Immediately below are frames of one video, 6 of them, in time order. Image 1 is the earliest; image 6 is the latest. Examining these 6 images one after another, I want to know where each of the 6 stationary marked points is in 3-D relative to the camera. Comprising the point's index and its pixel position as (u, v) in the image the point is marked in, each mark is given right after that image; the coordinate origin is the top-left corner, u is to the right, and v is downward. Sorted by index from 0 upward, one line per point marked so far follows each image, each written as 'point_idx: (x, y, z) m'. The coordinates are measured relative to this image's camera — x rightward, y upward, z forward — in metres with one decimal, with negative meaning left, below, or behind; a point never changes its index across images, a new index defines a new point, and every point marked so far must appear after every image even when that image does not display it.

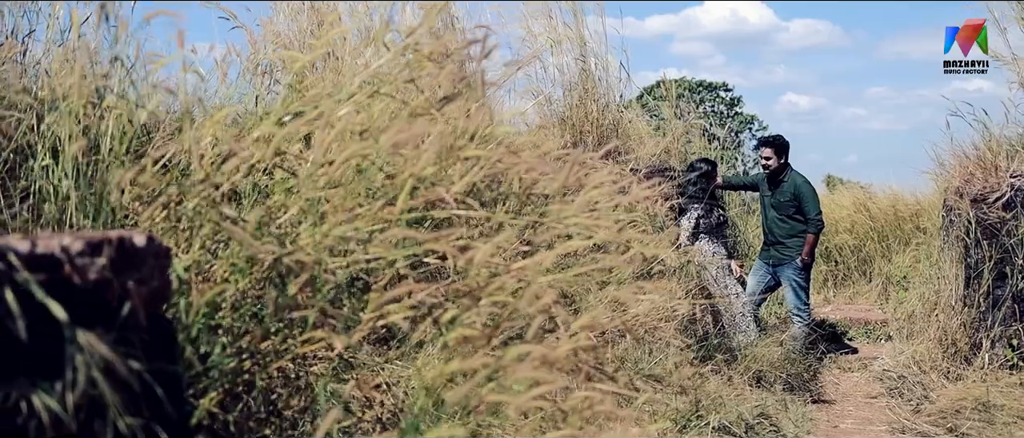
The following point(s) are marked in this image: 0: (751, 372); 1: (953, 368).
0: (+1.4, -0.9, +6.2) m
1: (+2.7, -0.9, +6.4) m
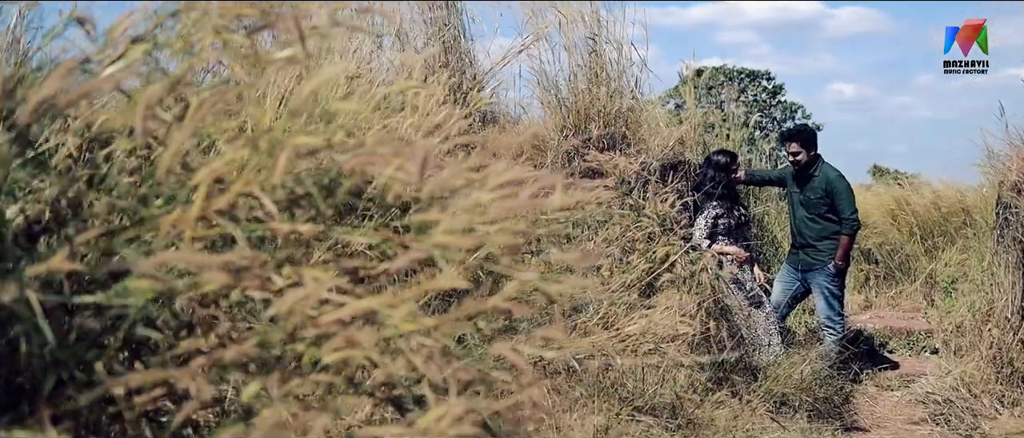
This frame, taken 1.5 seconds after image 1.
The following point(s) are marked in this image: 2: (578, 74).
0: (+1.3, -0.9, +5.4) m
1: (+2.6, -0.9, +5.5) m
2: (+0.4, +1.0, +6.9) m
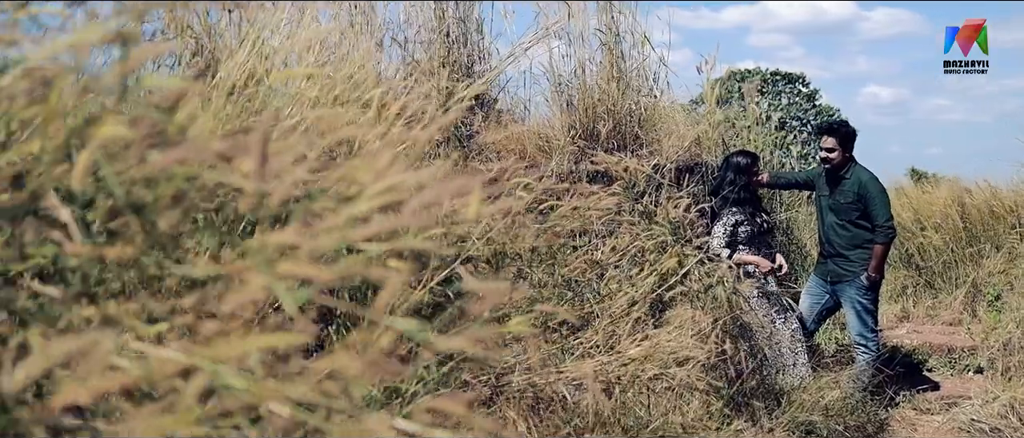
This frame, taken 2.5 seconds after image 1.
0: (+1.3, -1.0, +4.9) m
1: (+2.6, -1.0, +4.9) m
2: (+0.4, +0.9, +6.4) m
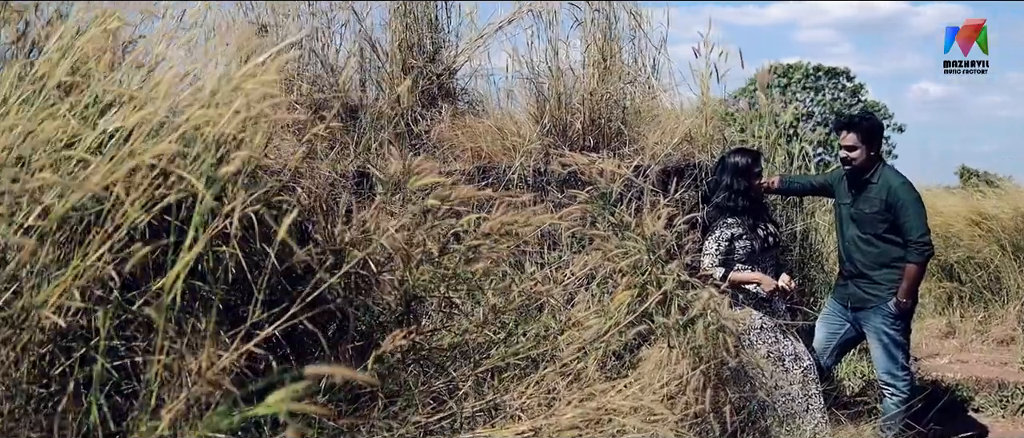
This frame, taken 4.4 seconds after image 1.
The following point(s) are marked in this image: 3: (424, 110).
0: (+1.1, -1.0, +3.9) m
1: (+2.4, -1.0, +3.8) m
2: (+0.2, +0.8, +5.4) m
3: (-0.5, +0.6, +5.5) m
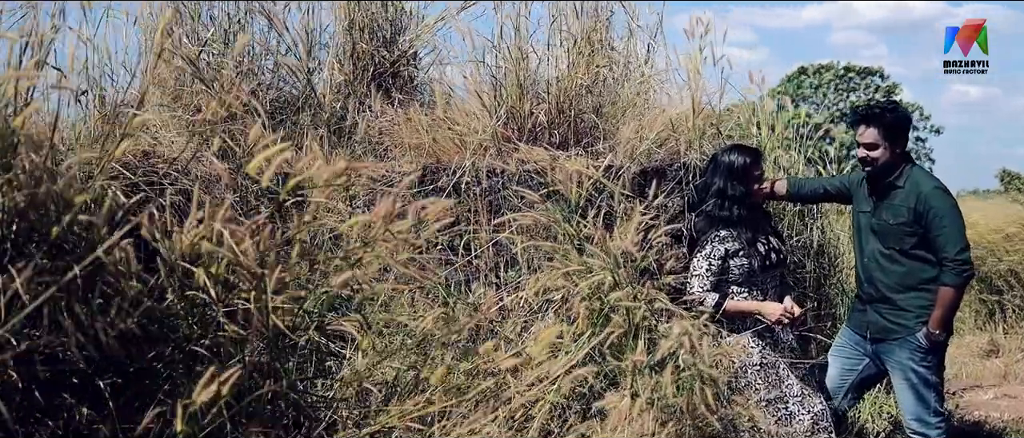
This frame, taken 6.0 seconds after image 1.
0: (+0.8, -1.1, +3.0) m
1: (+2.1, -1.0, +2.9) m
2: (+0.1, +0.8, +4.6) m
3: (-0.7, +0.5, +4.7) m
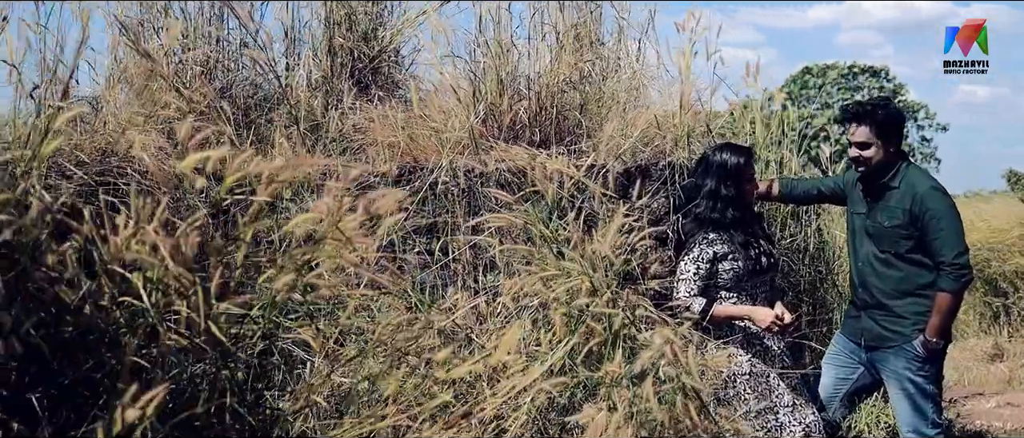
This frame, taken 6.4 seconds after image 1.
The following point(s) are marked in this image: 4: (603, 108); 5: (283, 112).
0: (+0.7, -1.1, +2.8) m
1: (+2.0, -1.1, +2.8) m
2: (0.0, +0.8, +4.4) m
3: (-0.7, +0.5, +4.6) m
4: (+0.4, +0.5, +4.3) m
5: (-1.0, +0.5, +4.3) m
